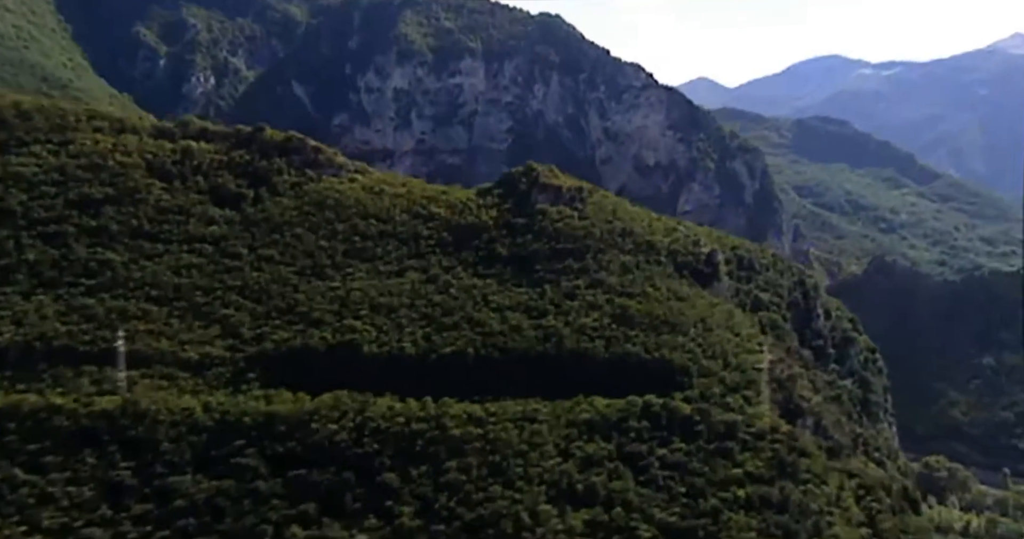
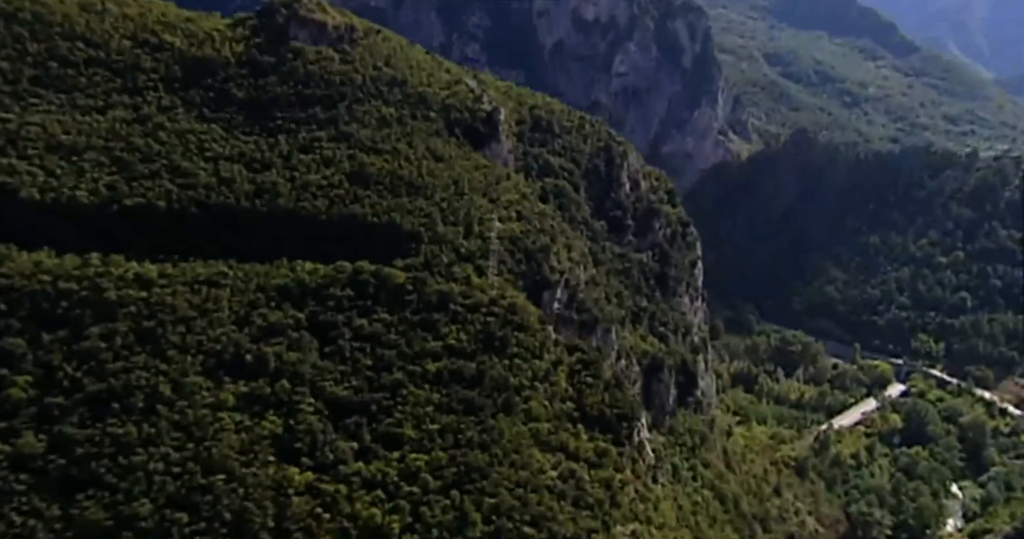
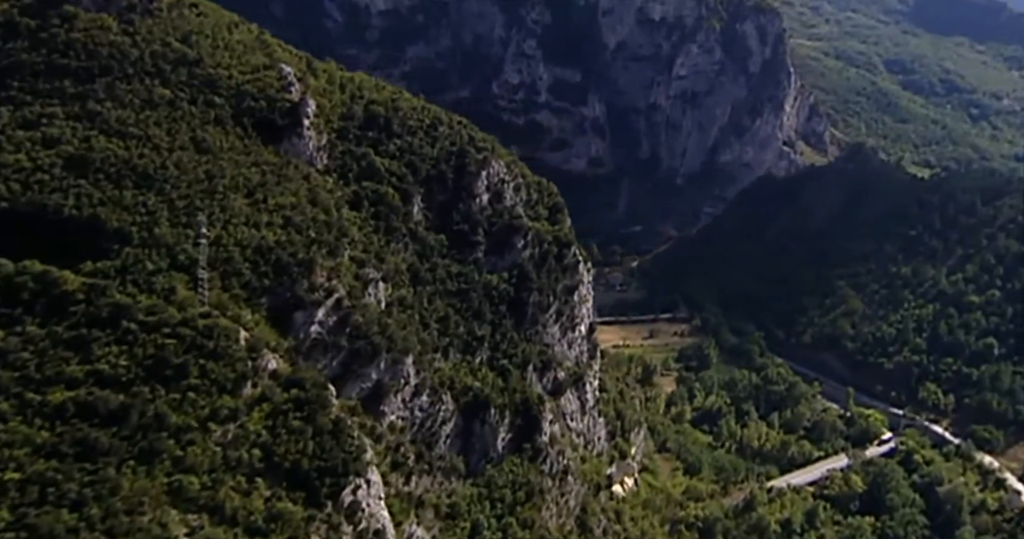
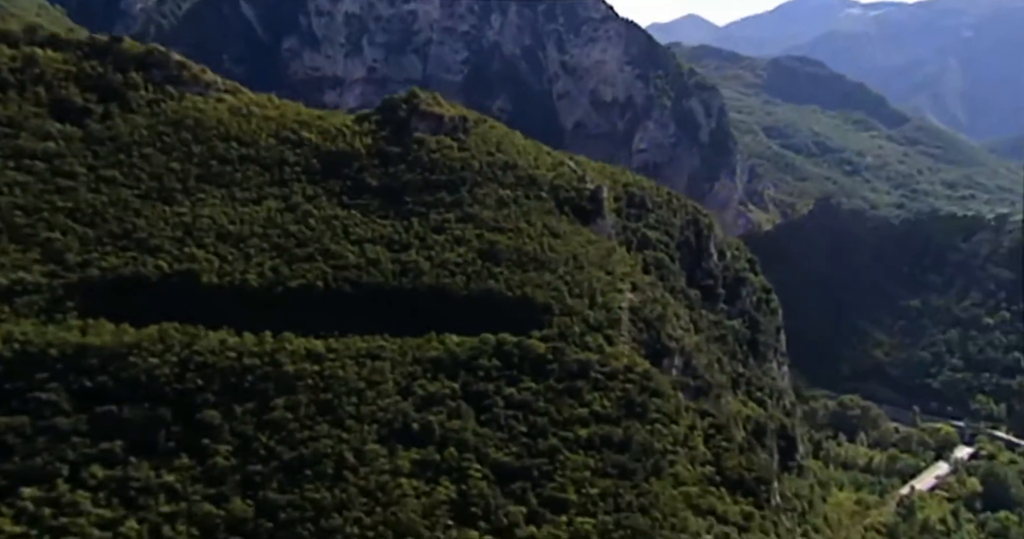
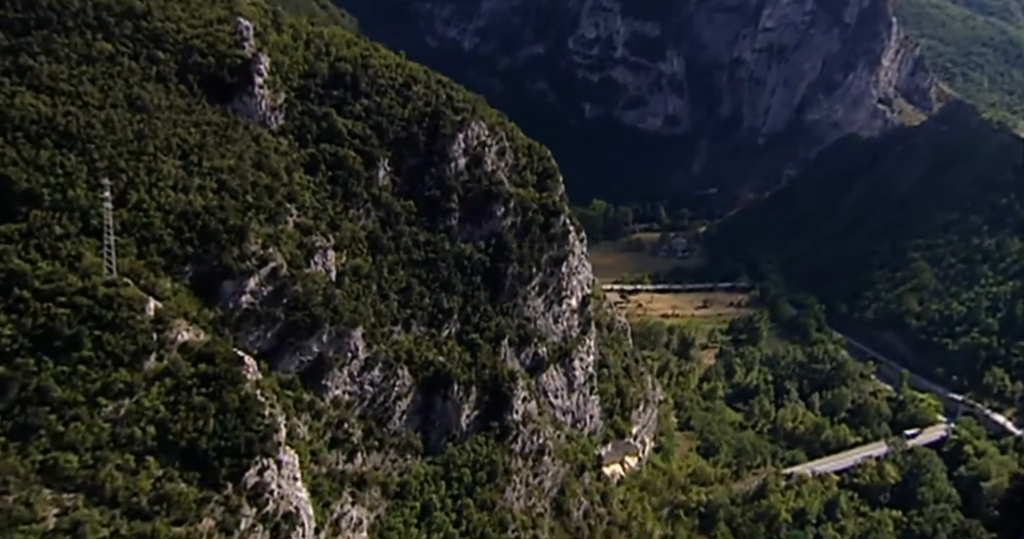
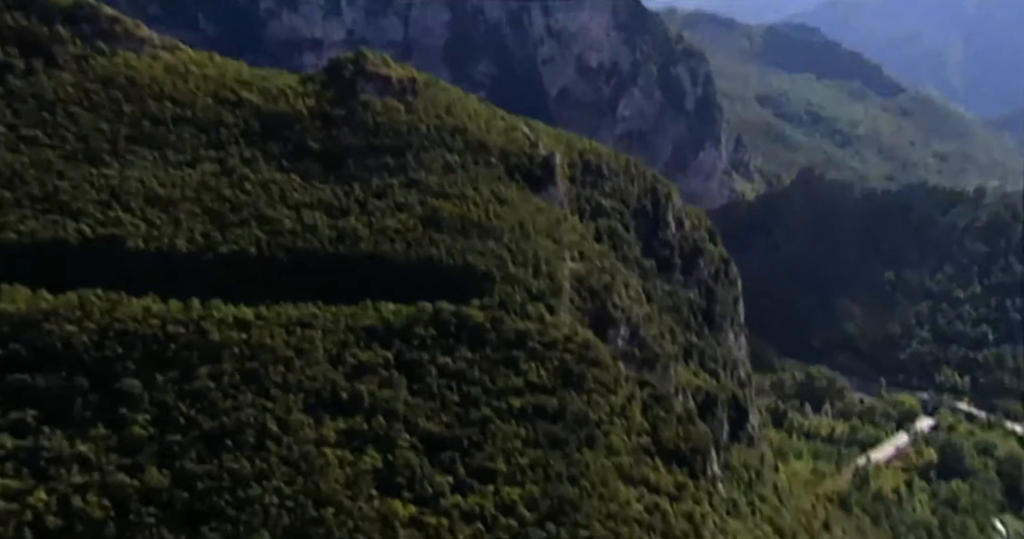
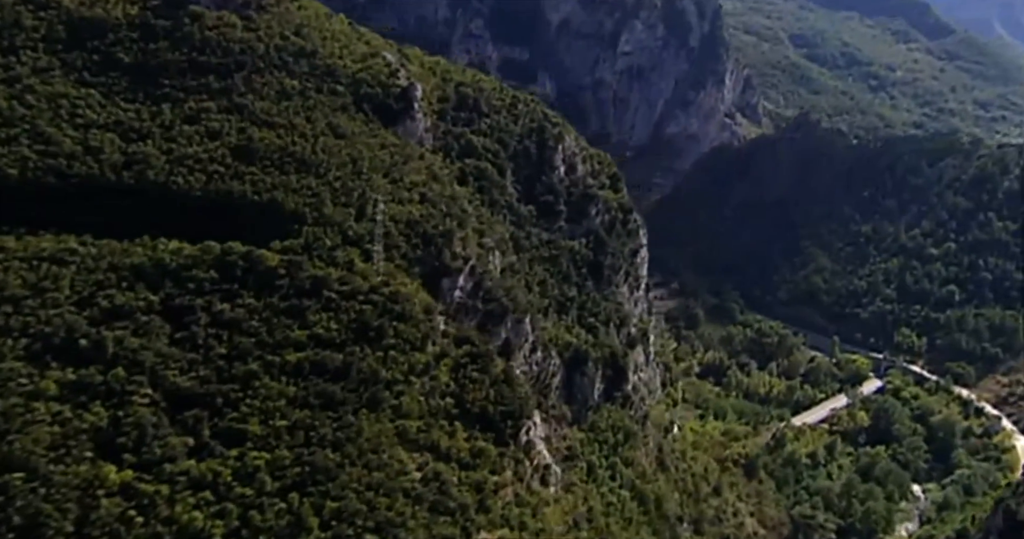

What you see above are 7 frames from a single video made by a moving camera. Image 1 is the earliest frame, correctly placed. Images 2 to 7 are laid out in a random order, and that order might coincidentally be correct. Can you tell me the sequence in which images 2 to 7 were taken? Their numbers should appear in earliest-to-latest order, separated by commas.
4, 6, 2, 7, 3, 5
